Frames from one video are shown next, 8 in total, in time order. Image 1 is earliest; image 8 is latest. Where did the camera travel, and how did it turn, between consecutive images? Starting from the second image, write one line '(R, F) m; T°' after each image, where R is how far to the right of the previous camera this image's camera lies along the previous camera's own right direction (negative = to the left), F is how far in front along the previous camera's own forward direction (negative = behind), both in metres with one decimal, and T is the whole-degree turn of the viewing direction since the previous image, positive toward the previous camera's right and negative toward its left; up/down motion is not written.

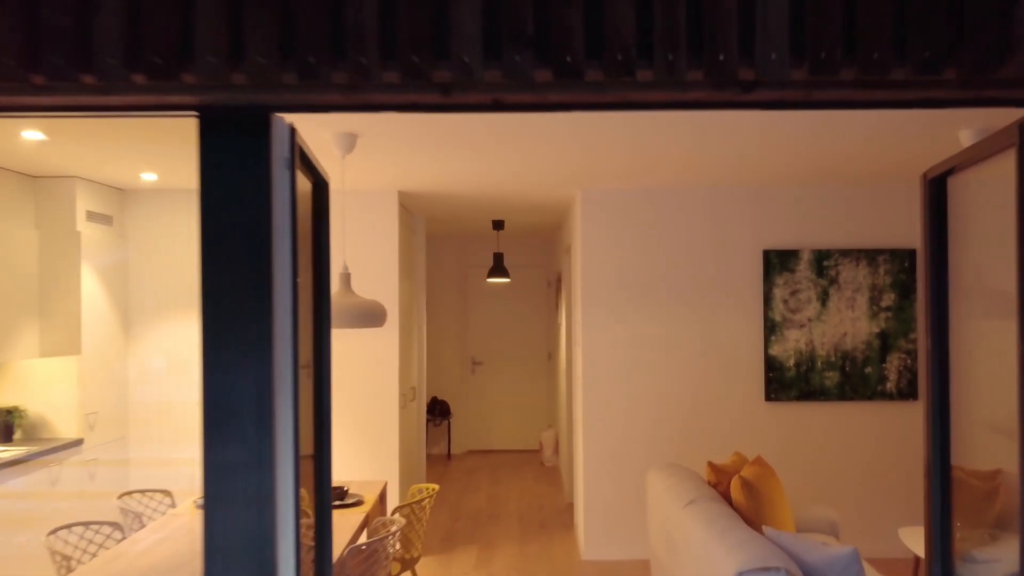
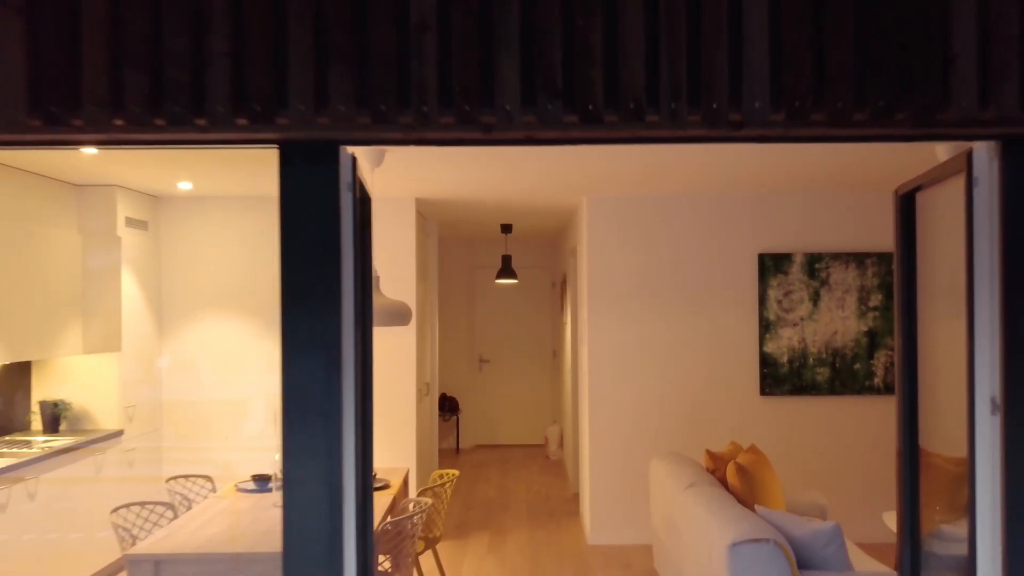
(-0.1, -0.3) m; 0°
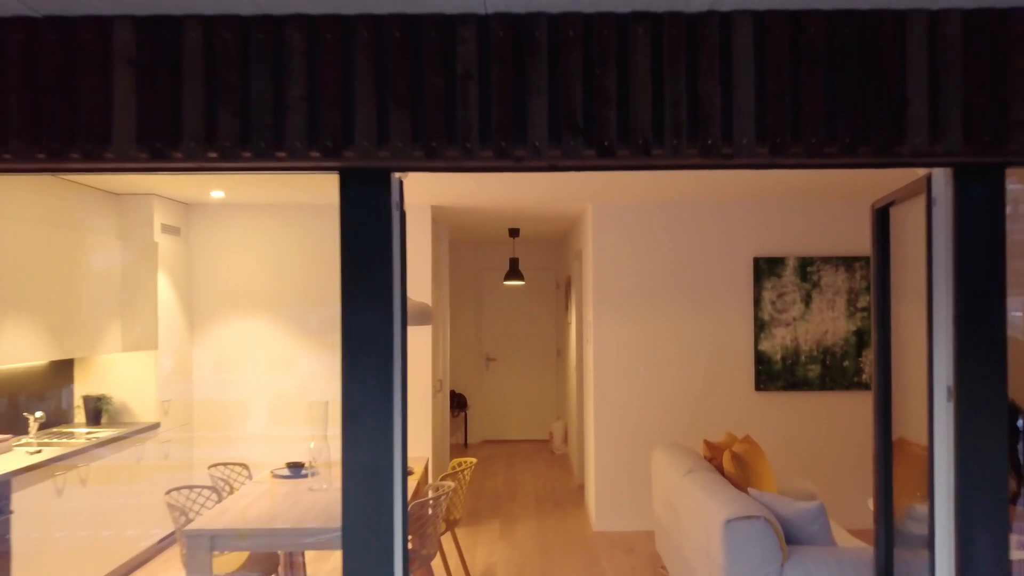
(-0.1, -0.3) m; 0°
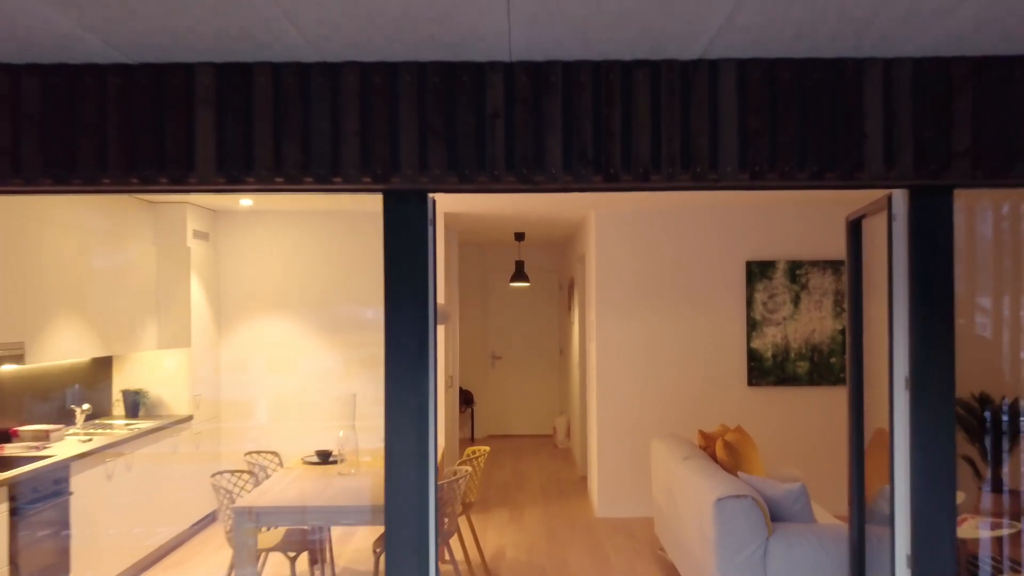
(-0.1, -0.3) m; 0°
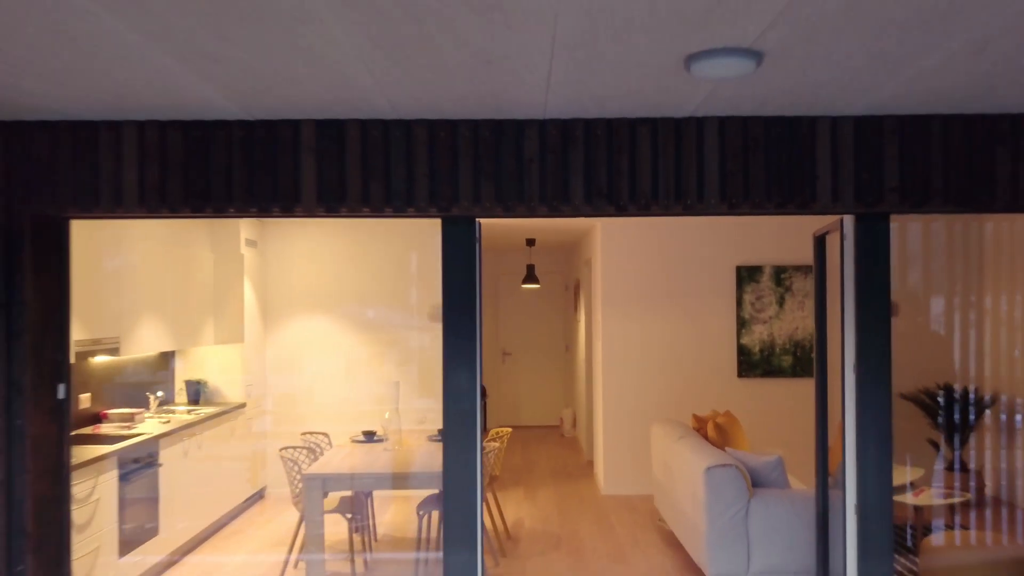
(-0.1, -0.6) m; 0°
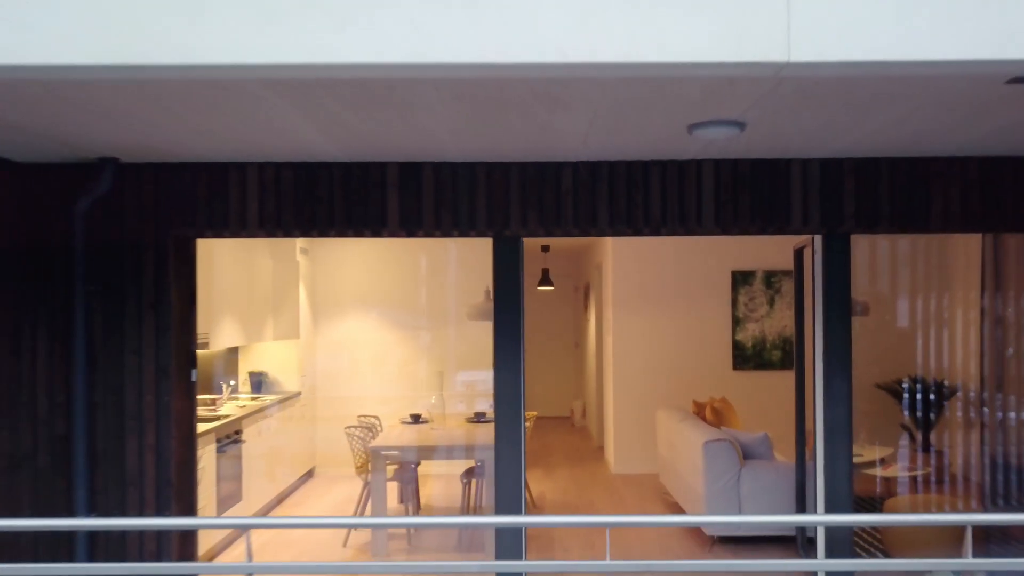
(-0.2, -0.7) m; 0°
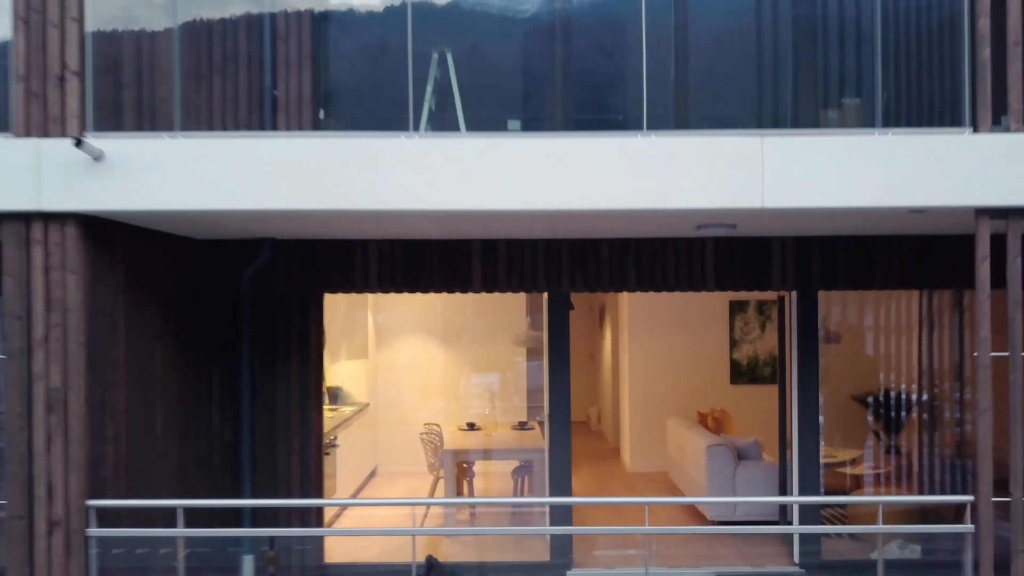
(-0.4, -1.1) m; 0°
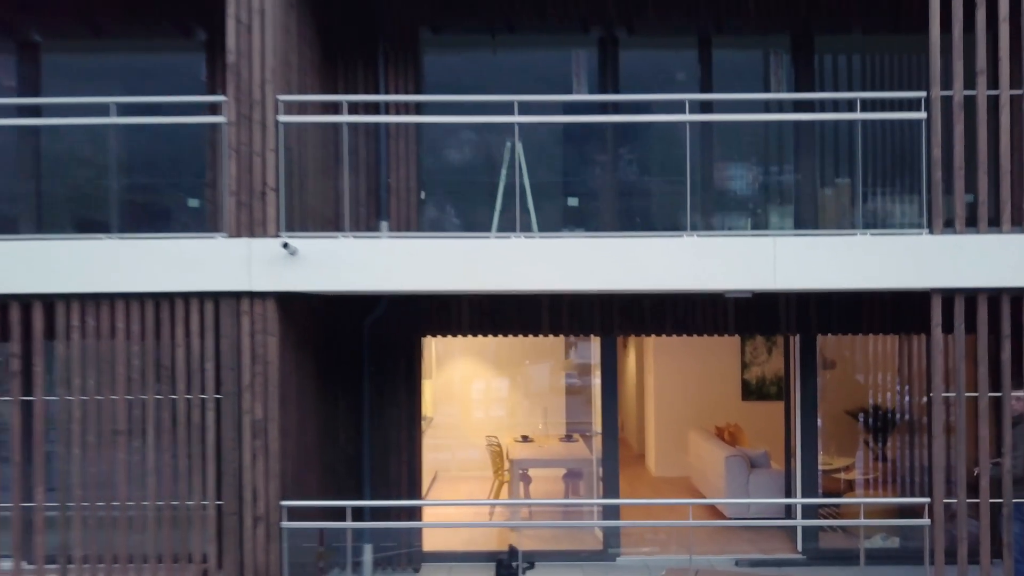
(-0.6, -1.2) m; 0°
